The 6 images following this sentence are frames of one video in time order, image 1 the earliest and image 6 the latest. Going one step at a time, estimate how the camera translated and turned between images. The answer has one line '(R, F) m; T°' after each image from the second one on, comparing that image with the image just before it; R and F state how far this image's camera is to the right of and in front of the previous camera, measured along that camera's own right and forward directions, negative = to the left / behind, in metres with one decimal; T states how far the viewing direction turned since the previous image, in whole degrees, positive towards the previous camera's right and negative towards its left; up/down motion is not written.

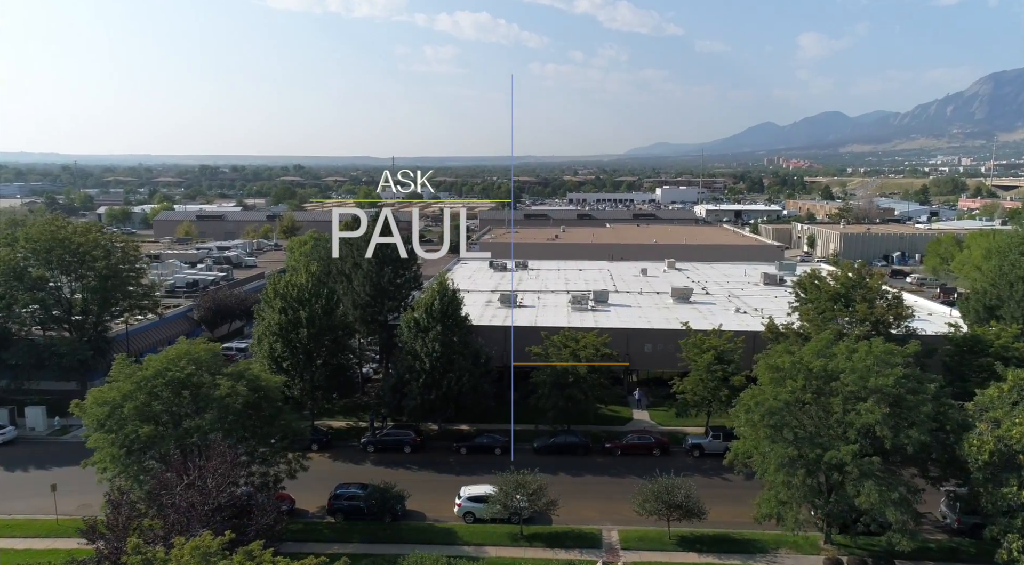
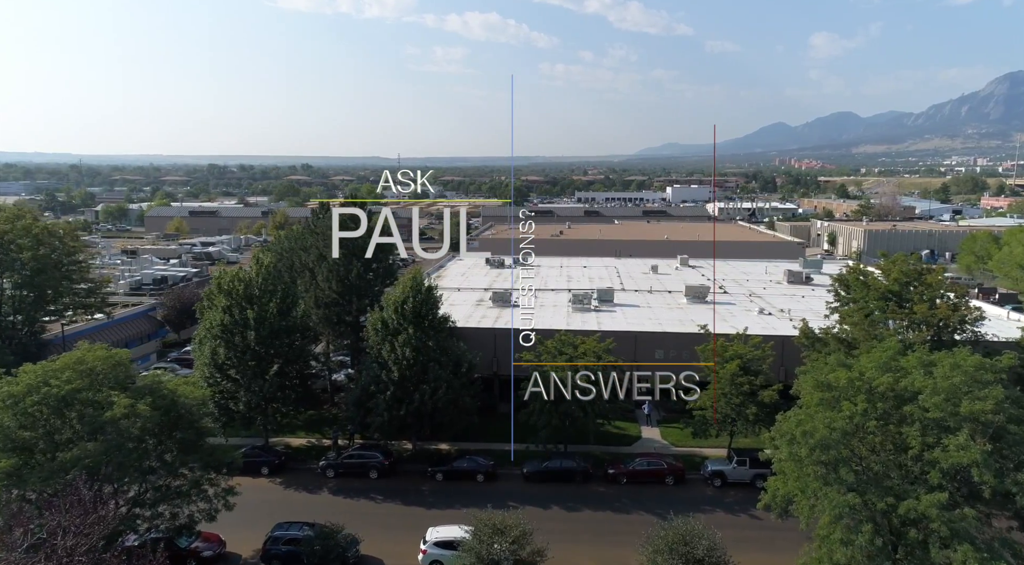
(+0.8, +3.8) m; -1°
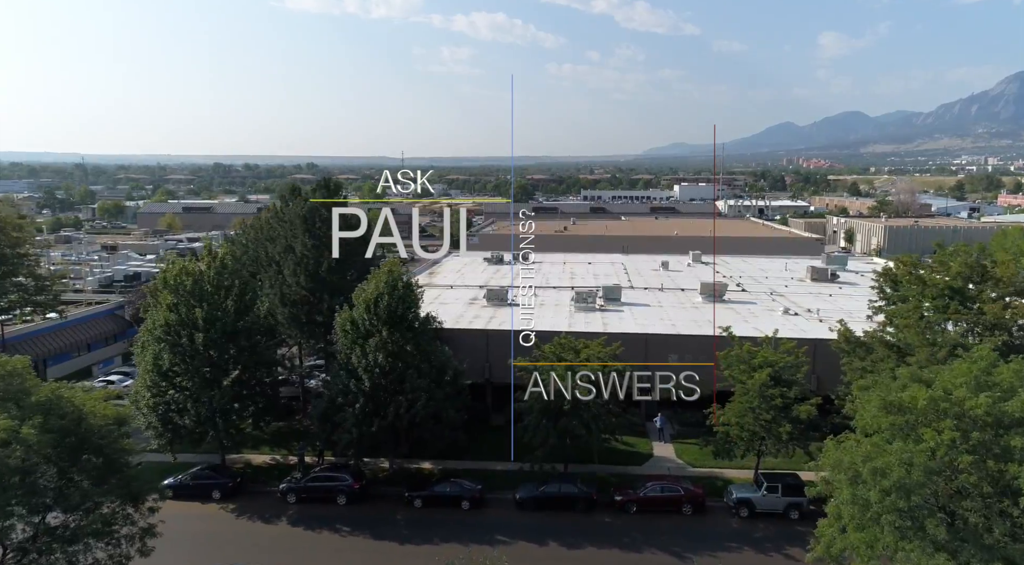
(+0.4, +2.9) m; -1°
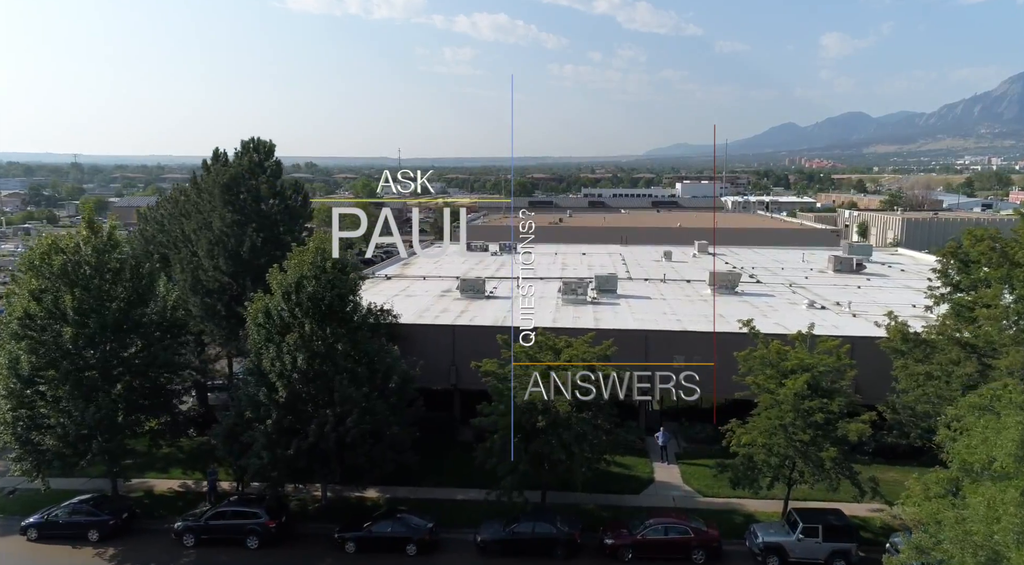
(+0.9, +3.9) m; 0°
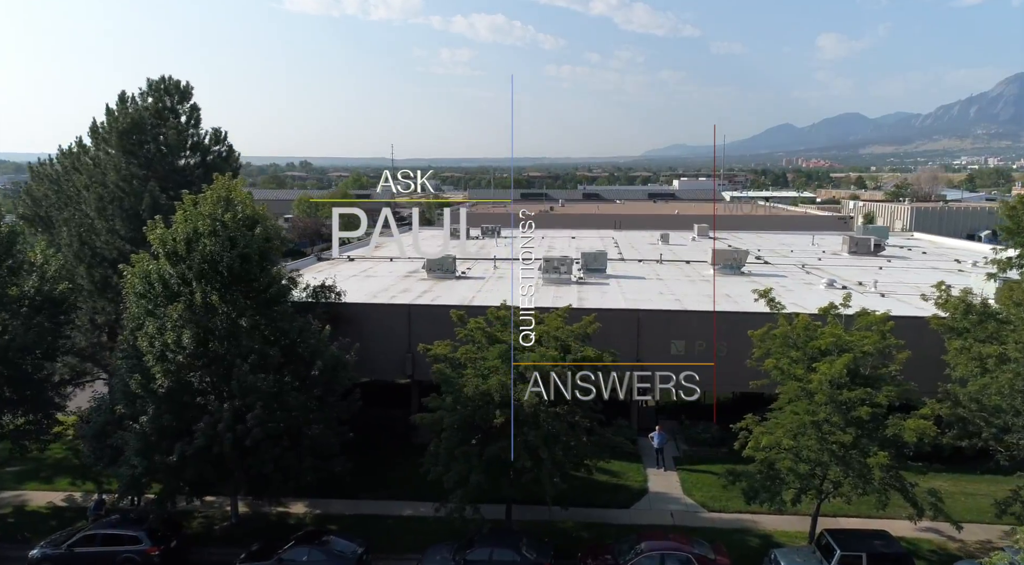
(+0.8, +3.0) m; 0°
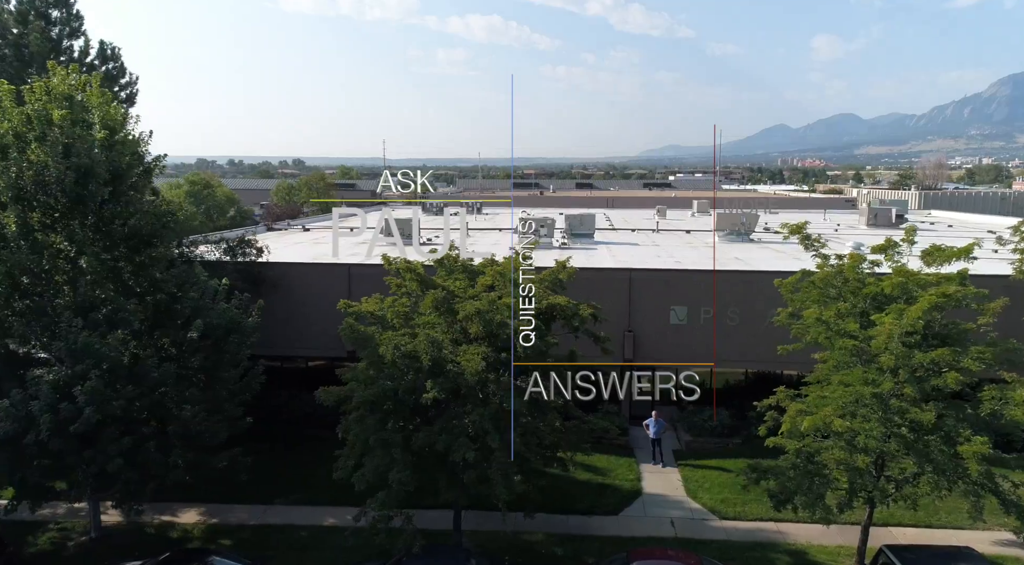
(+0.7, +2.9) m; 0°
